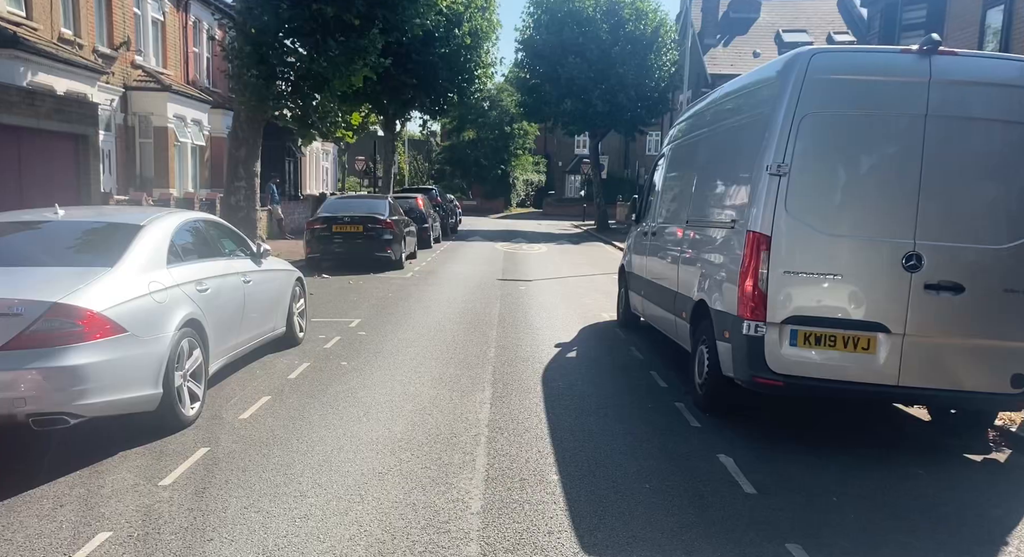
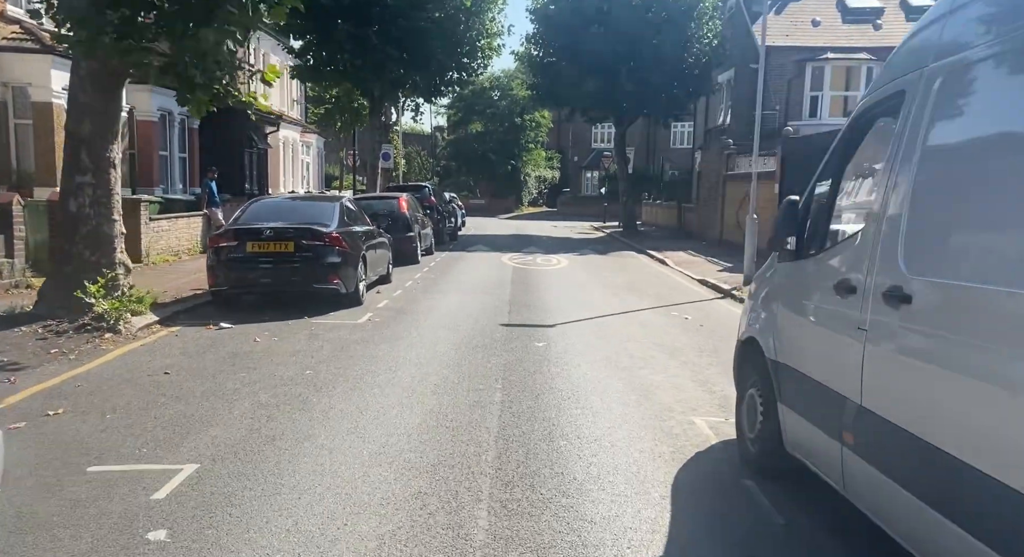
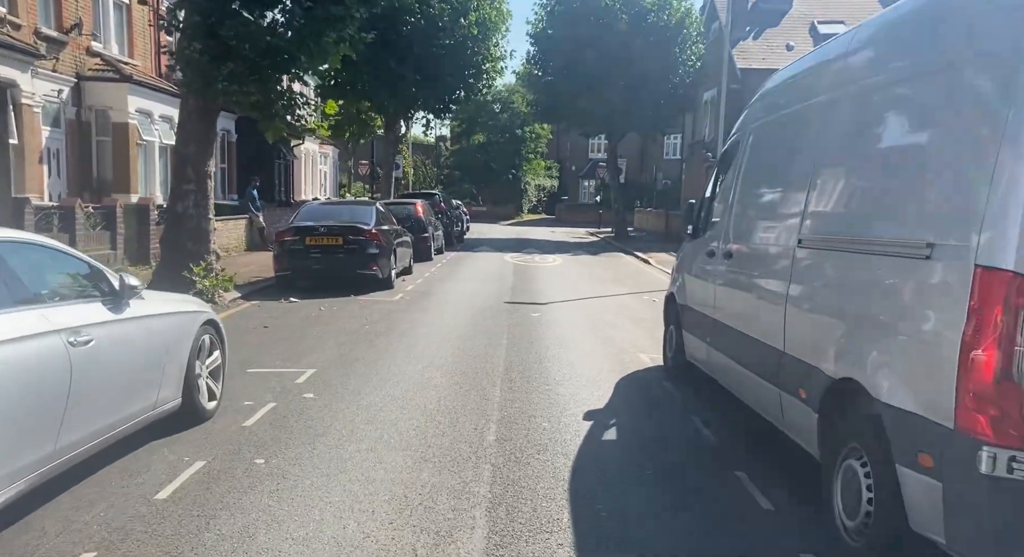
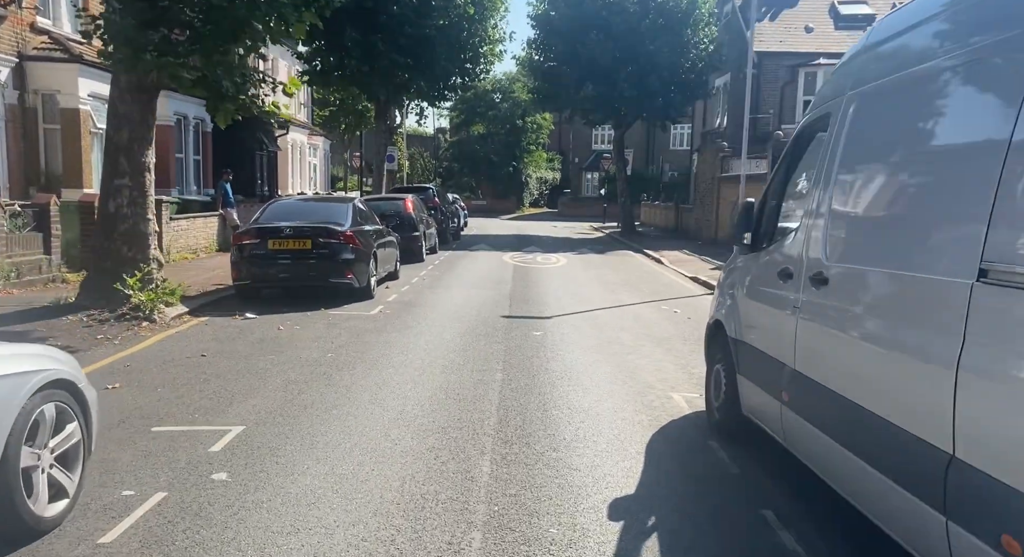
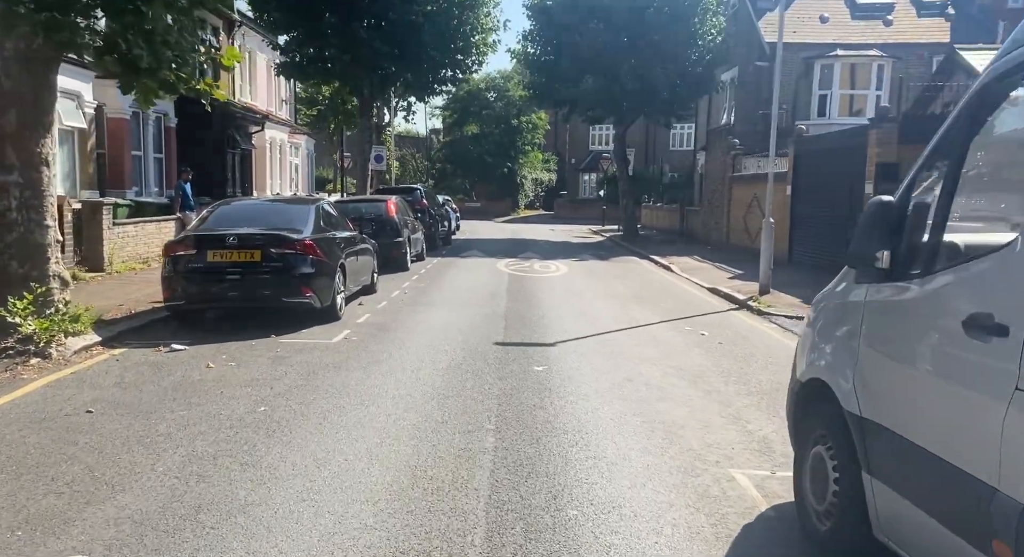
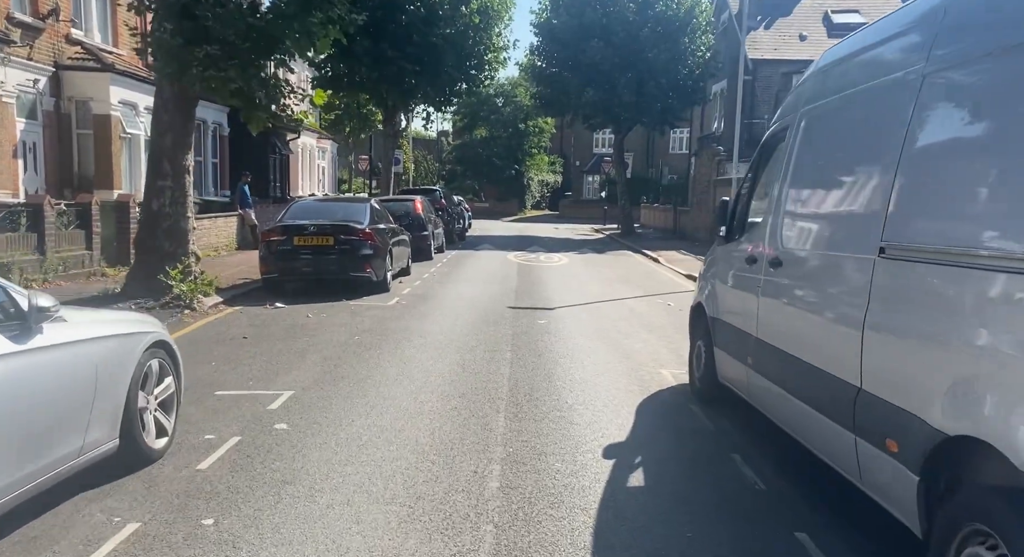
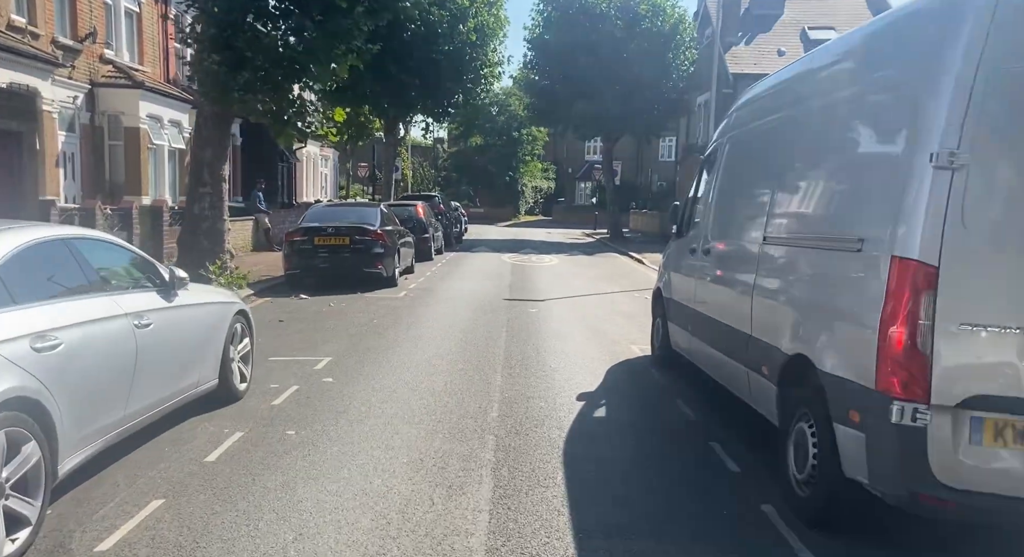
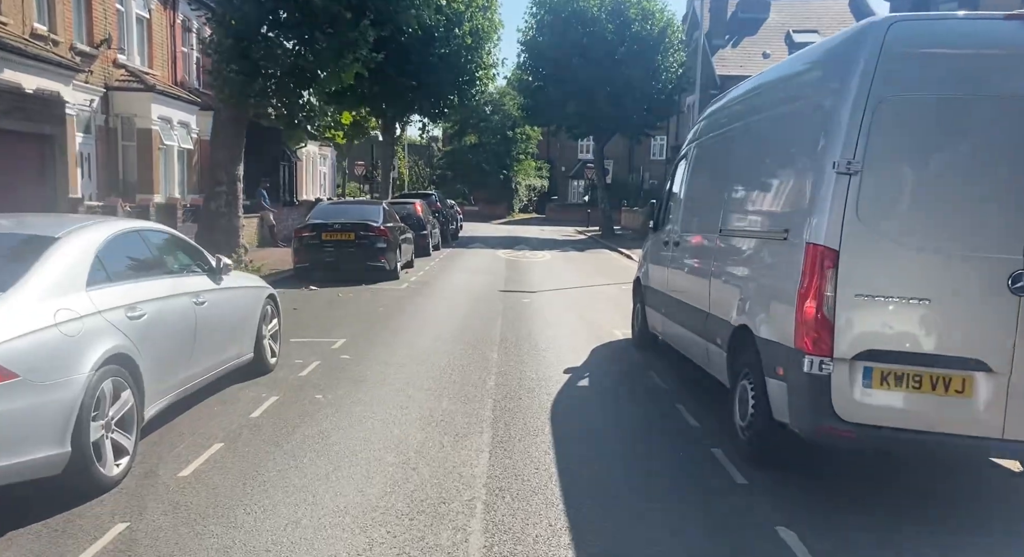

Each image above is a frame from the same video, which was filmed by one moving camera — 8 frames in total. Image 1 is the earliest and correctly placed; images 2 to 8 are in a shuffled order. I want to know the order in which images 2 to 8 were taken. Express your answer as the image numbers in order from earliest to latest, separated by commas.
8, 7, 3, 6, 4, 2, 5
